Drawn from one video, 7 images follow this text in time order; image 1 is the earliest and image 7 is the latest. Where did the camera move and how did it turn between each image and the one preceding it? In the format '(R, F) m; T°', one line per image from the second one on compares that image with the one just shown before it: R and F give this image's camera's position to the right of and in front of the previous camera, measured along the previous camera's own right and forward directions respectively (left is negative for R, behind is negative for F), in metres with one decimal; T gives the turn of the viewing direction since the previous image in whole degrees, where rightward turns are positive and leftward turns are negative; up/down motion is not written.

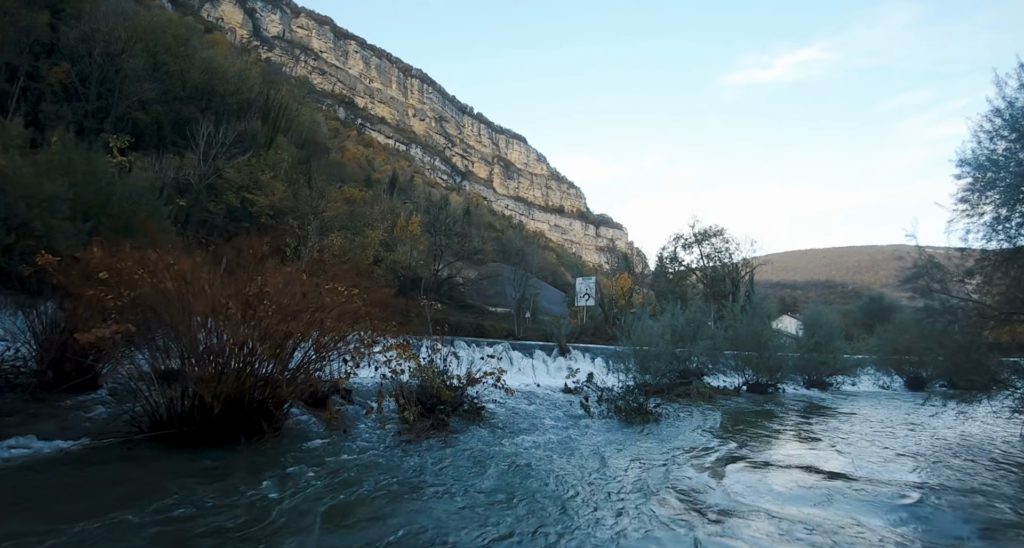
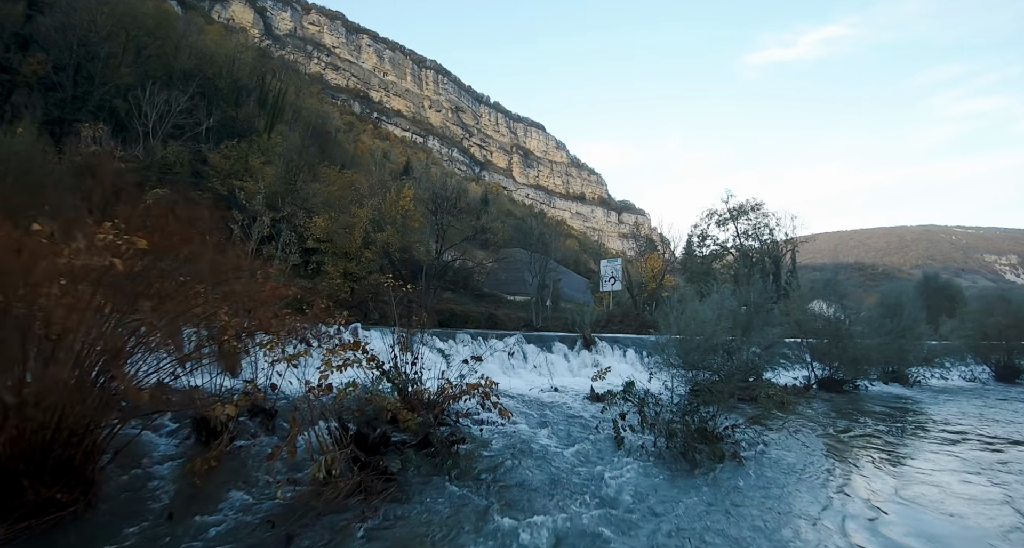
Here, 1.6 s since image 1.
(+0.4, +3.3) m; -3°
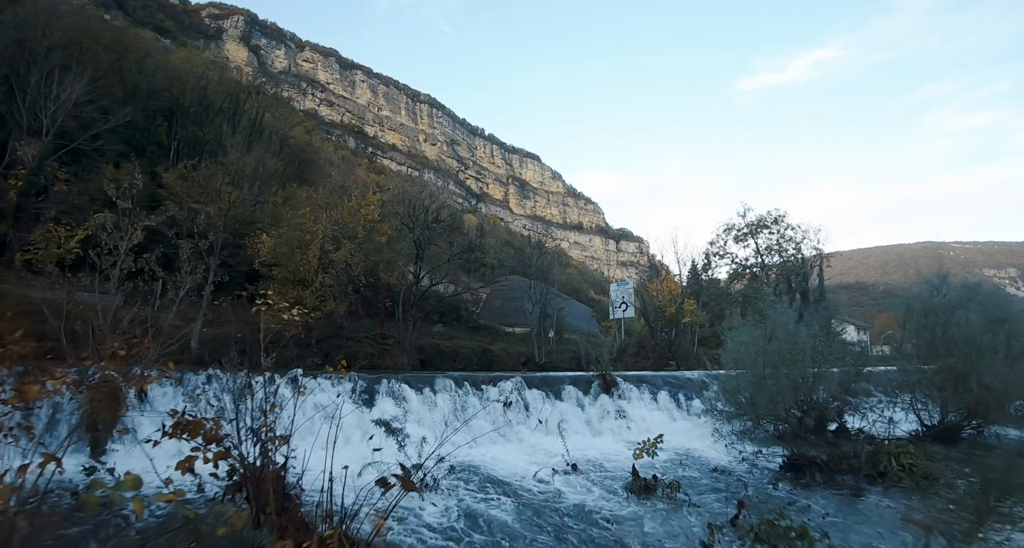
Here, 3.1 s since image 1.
(+0.1, +3.8) m; 0°
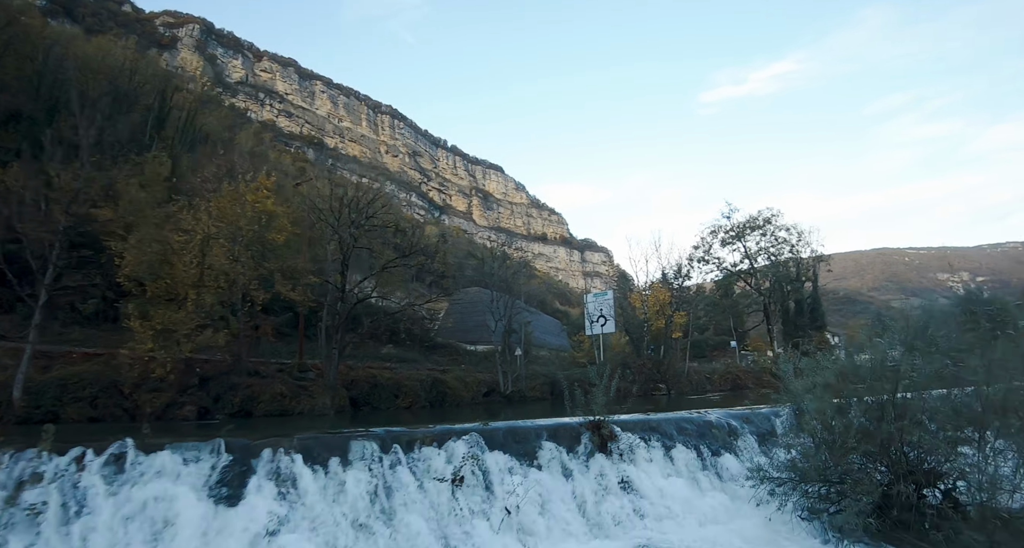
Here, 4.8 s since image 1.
(+0.2, +3.8) m; +4°
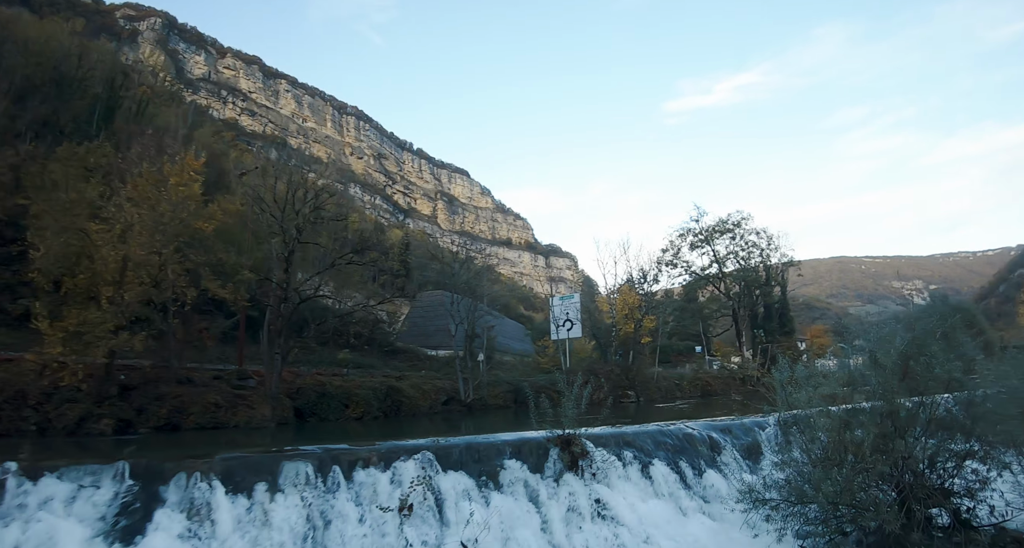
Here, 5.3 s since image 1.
(0.0, +1.0) m; +4°
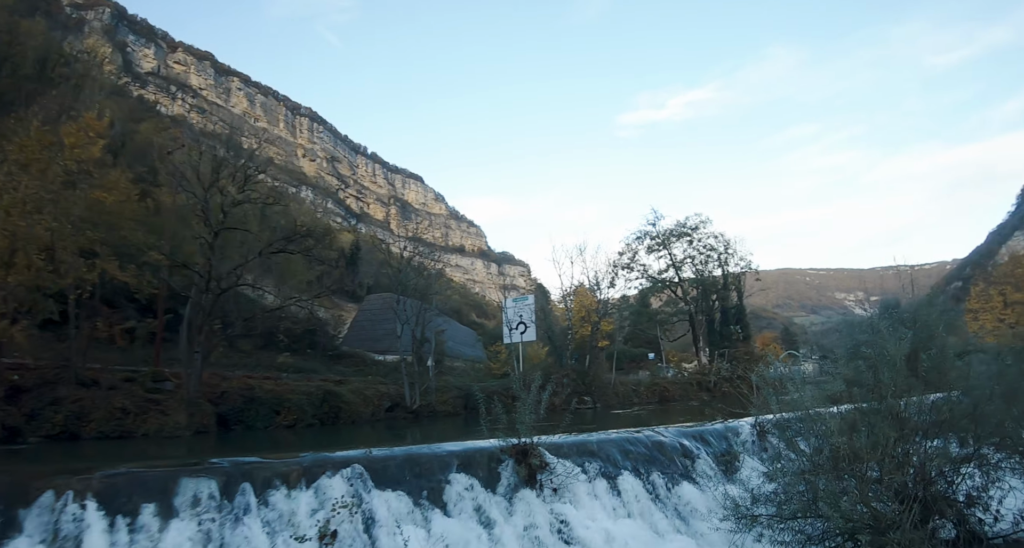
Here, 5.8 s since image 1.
(0.0, +1.0) m; +5°
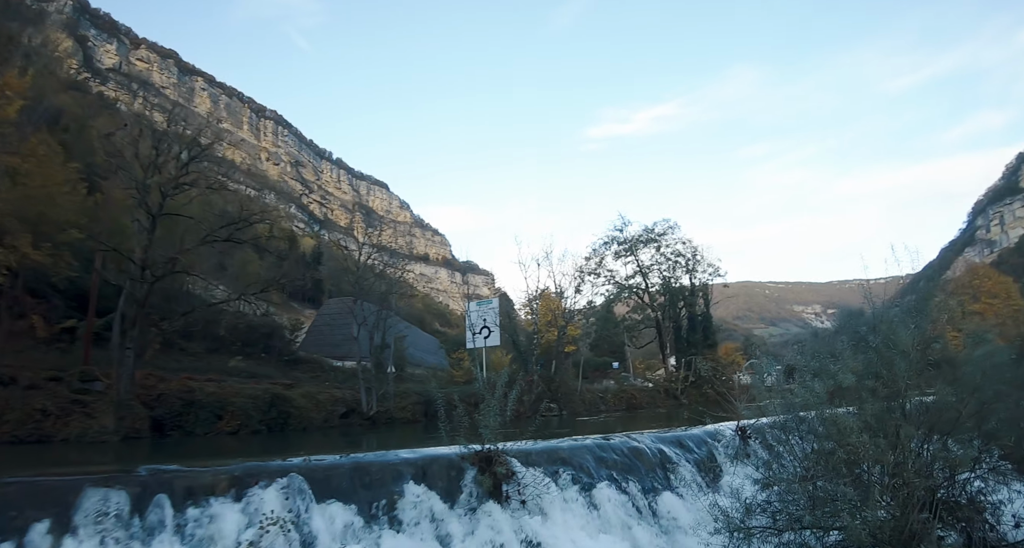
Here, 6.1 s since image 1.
(0.0, +0.6) m; +4°
